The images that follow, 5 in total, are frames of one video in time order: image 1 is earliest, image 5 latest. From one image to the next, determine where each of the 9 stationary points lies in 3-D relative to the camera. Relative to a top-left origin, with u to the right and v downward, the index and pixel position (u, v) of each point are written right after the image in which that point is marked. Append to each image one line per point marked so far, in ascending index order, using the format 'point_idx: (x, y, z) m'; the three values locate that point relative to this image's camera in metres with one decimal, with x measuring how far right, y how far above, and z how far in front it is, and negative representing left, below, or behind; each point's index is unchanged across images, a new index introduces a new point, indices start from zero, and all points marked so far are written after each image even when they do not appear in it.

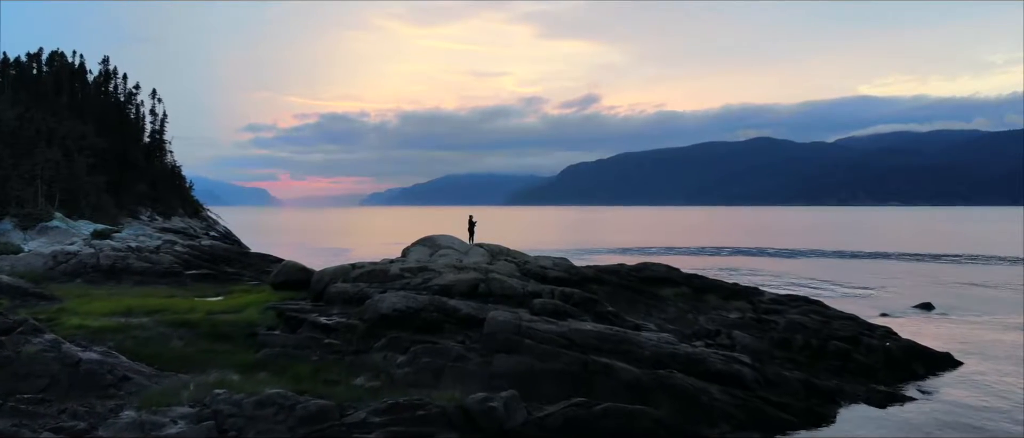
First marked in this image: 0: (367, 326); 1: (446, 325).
0: (-4.0, -3.0, +18.5) m
1: (-1.8, -2.9, +18.4) m
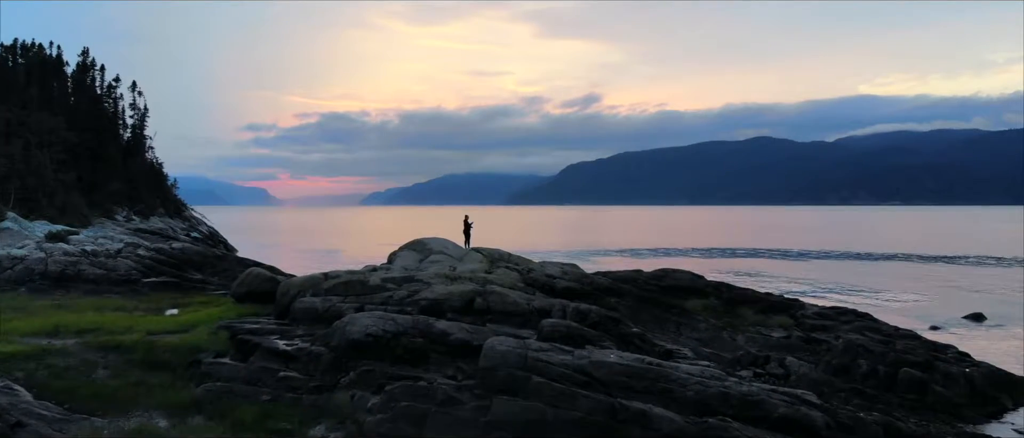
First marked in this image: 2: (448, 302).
0: (-3.9, -3.0, +14.7) m
1: (-1.7, -2.9, +14.6) m
2: (-1.8, -2.2, +18.2) m
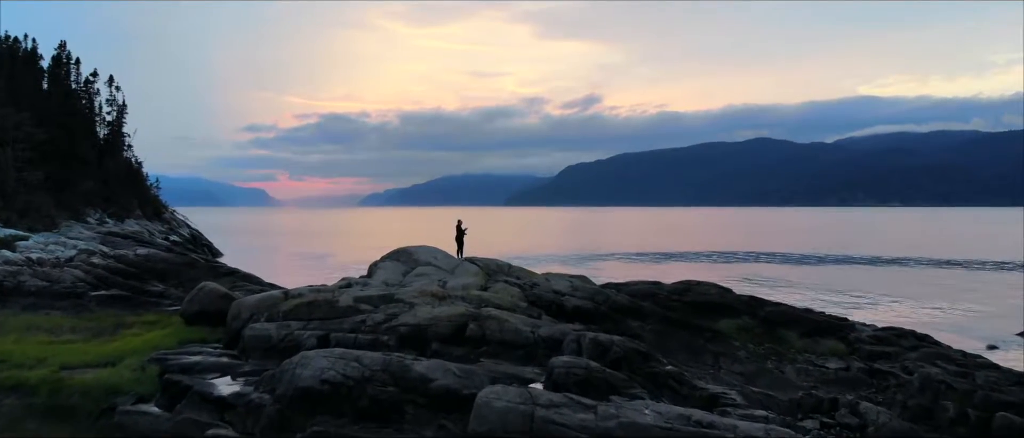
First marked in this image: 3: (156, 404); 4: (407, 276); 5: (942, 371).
0: (-3.9, -3.1, +11.2) m
1: (-1.7, -3.1, +11.1) m
2: (-1.7, -2.4, +14.7) m
3: (-6.8, -3.5, +12.9) m
4: (-3.1, -1.7, +19.9) m
5: (+10.7, -3.8, +16.8) m
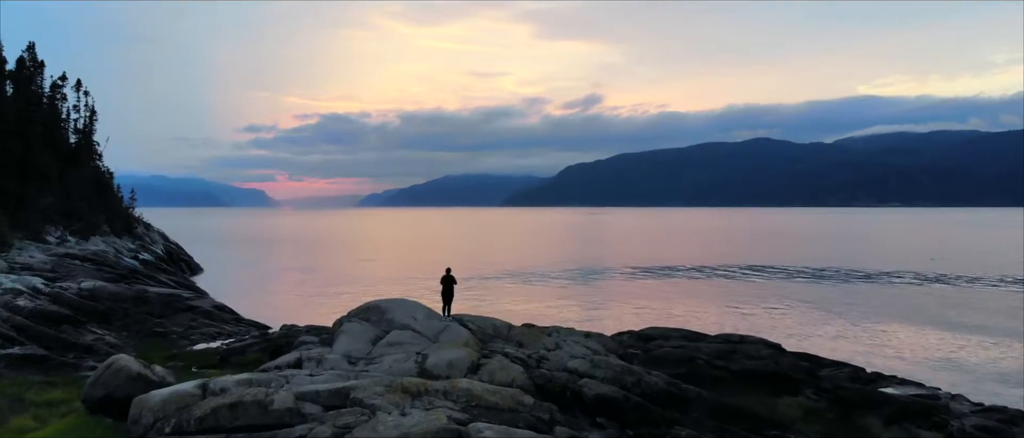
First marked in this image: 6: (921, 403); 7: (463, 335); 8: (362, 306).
0: (-3.9, -4.4, +6.7) m
1: (-1.7, -4.3, +6.6) m
2: (-1.7, -3.6, +10.3) m
3: (-6.8, -4.8, +8.4) m
4: (-3.1, -2.9, +15.4) m
5: (+10.7, -5.0, +12.3) m
6: (+9.6, -4.3, +15.7) m
7: (-1.2, -2.8, +15.4) m
8: (-3.7, -2.2, +16.9) m
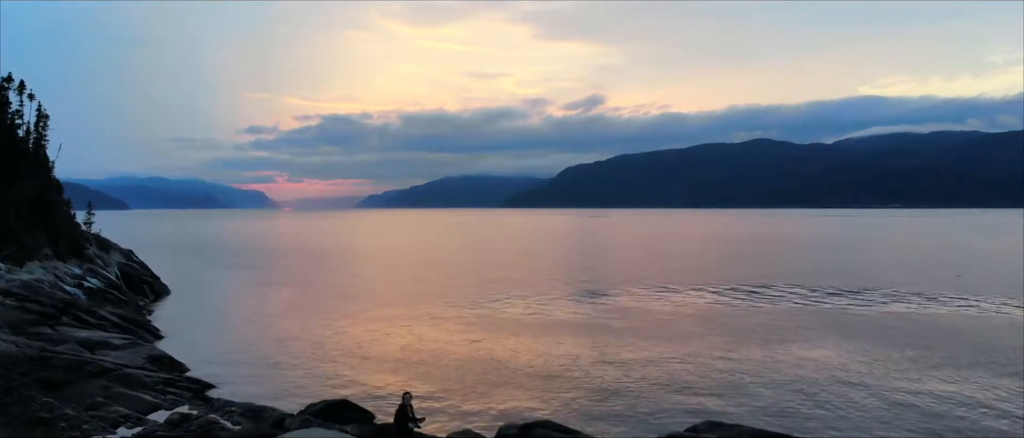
0: (-3.8, -5.7, +0.2) m
1: (-1.6, -5.7, +0.1) m
2: (-1.7, -5.0, +3.7) m
3: (-6.7, -6.2, +1.9) m
4: (-3.0, -4.3, +8.9) m
5: (+10.8, -6.3, +5.8) m
6: (+9.6, -5.7, +9.1) m
7: (-1.1, -4.1, +8.9) m
8: (-3.7, -3.6, +10.4) m
